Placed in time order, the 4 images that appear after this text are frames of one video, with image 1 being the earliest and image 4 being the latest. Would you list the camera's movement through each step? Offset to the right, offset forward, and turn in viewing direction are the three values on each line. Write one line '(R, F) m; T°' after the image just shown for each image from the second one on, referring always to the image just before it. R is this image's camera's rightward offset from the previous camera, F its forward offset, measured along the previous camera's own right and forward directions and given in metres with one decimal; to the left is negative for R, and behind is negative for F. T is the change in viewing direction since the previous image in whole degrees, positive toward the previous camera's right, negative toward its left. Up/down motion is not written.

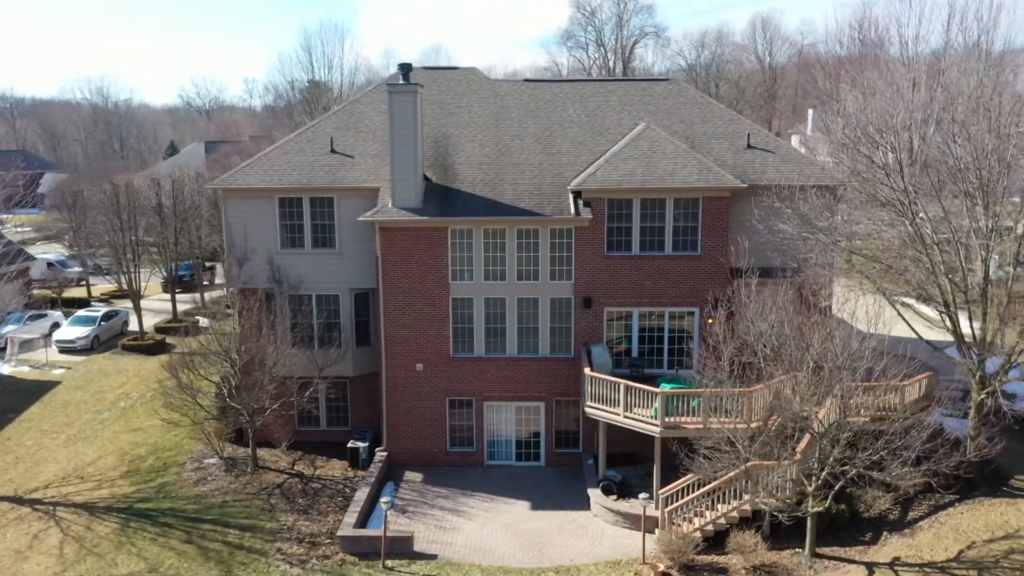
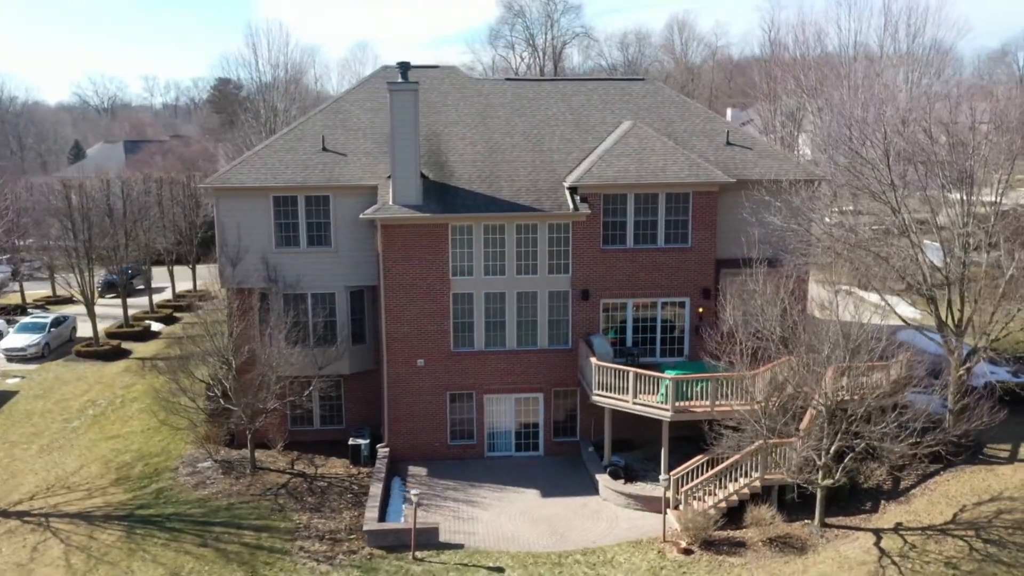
(-2.2, -0.3) m; +6°
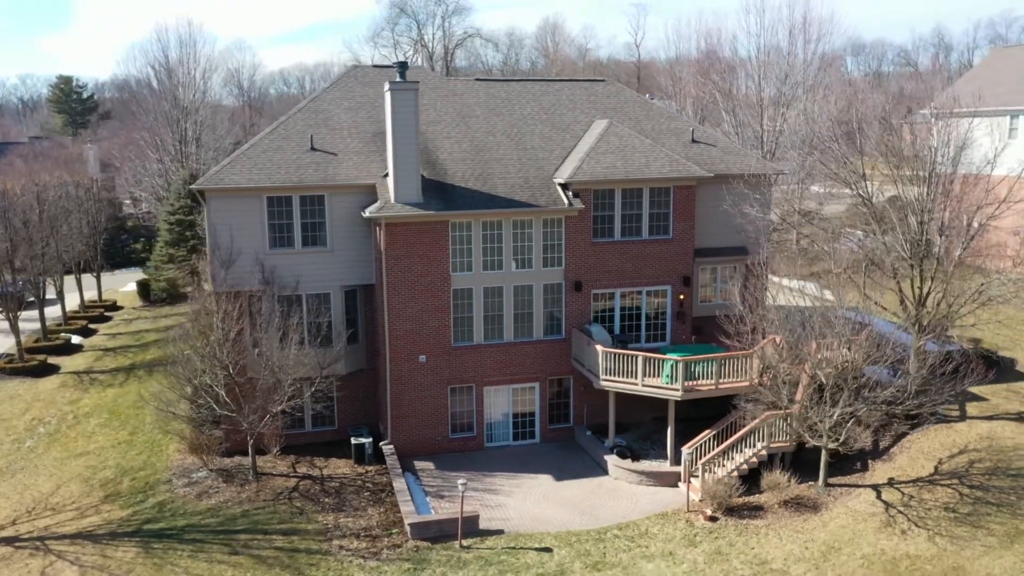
(-3.7, -0.4) m; +10°
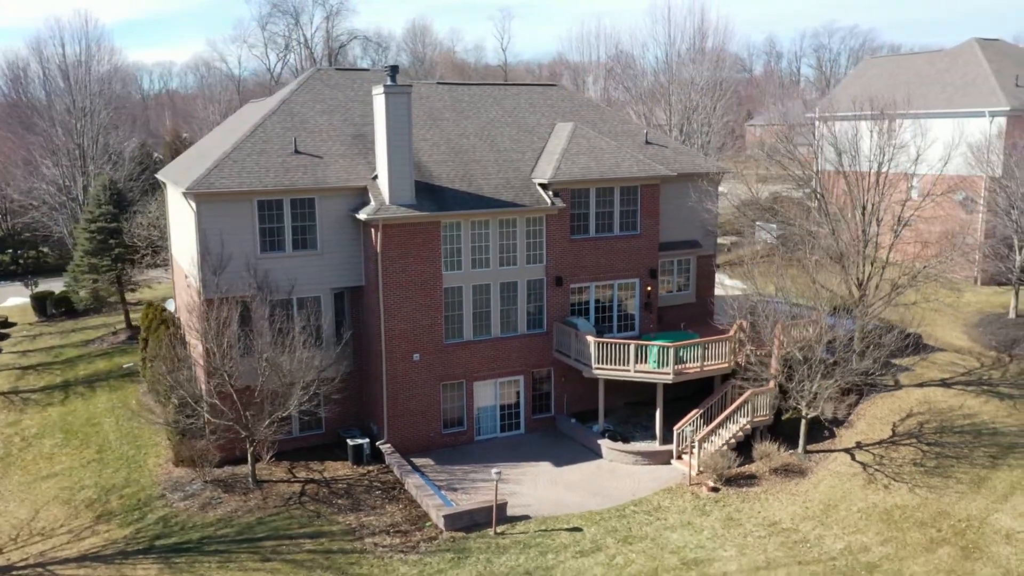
(-3.7, -0.5) m; +10°
